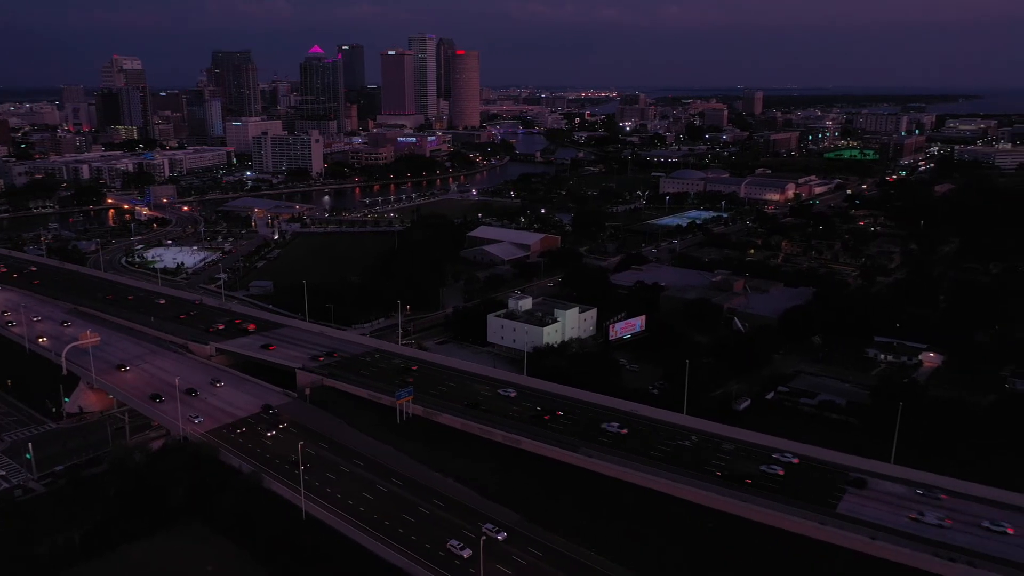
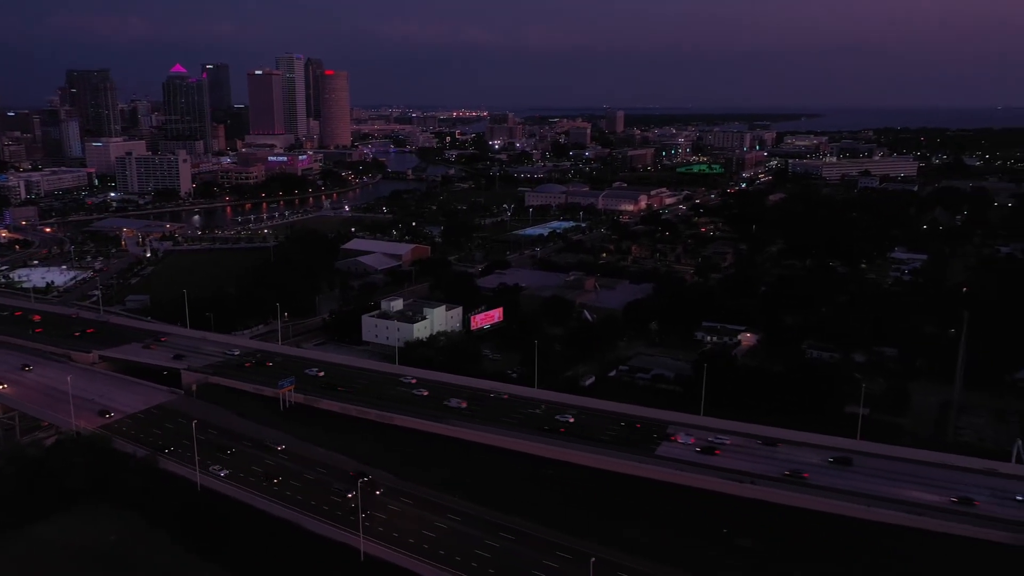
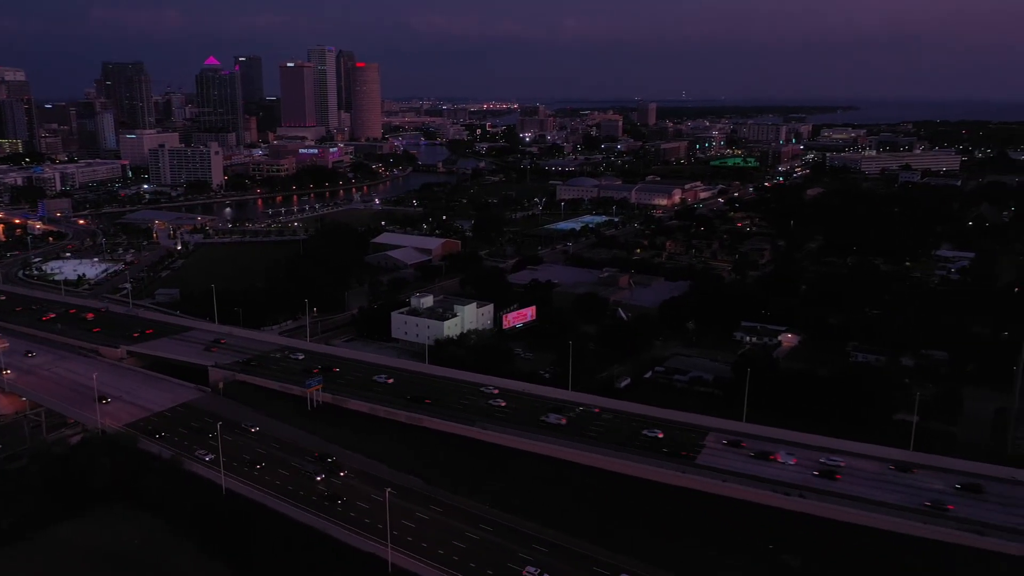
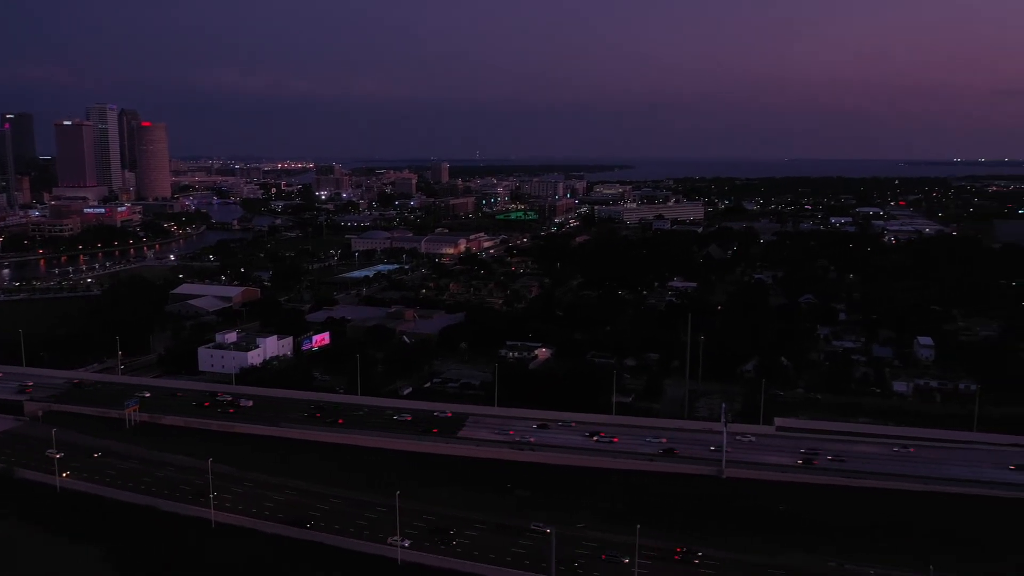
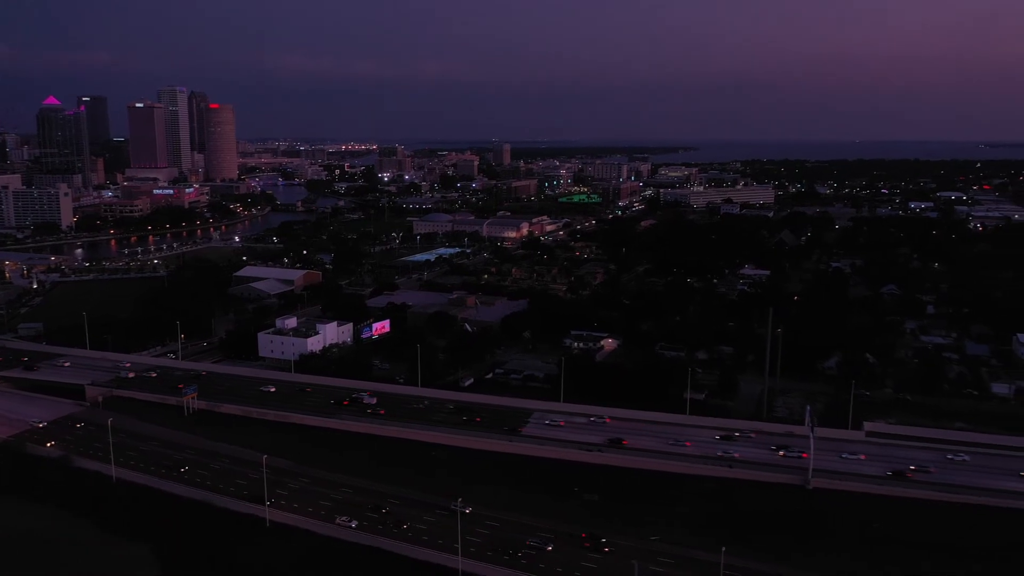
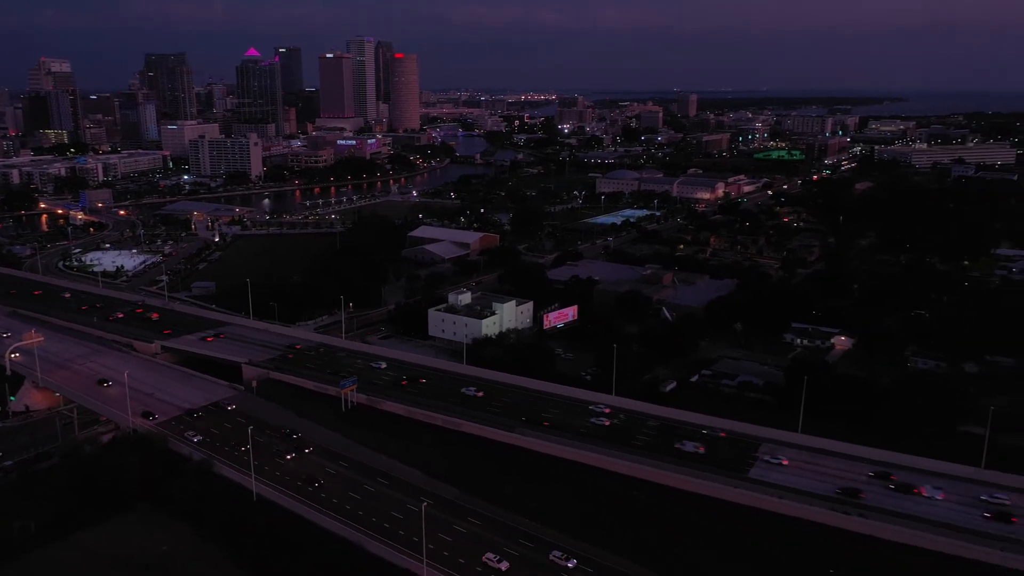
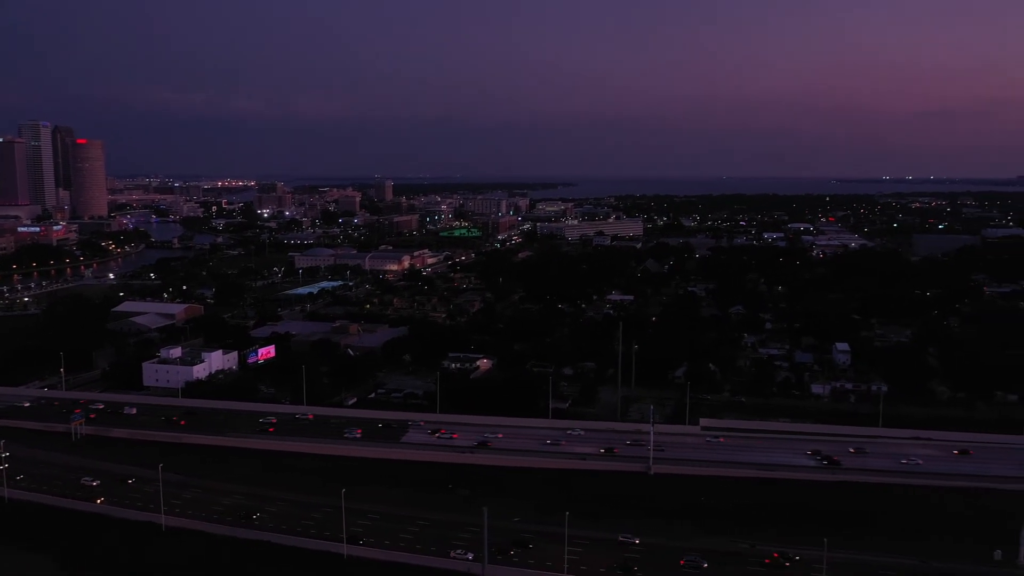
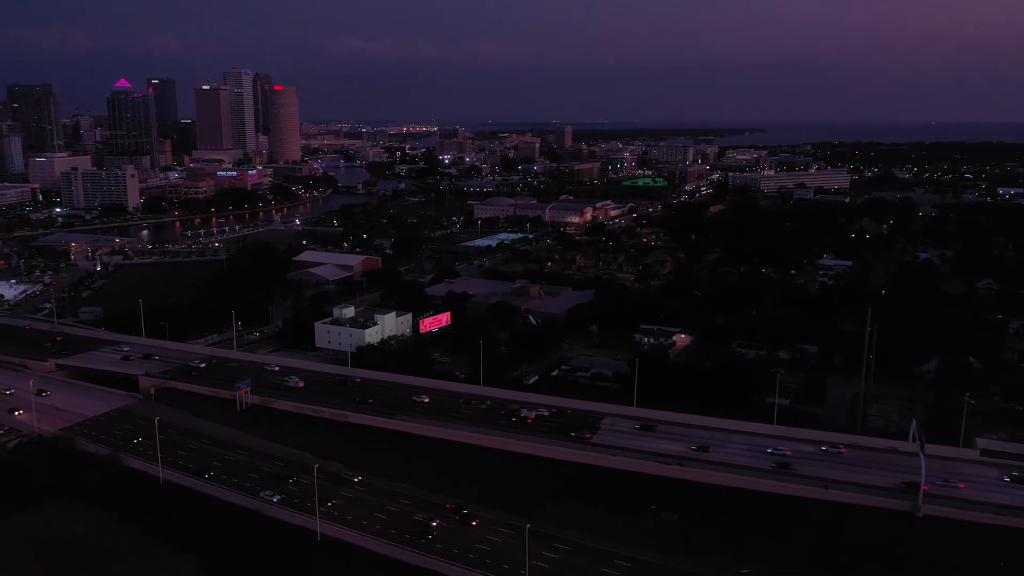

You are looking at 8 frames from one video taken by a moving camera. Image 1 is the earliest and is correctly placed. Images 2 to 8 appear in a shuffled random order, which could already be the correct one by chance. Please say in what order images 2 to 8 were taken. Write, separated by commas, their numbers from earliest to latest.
6, 3, 2, 8, 5, 4, 7
